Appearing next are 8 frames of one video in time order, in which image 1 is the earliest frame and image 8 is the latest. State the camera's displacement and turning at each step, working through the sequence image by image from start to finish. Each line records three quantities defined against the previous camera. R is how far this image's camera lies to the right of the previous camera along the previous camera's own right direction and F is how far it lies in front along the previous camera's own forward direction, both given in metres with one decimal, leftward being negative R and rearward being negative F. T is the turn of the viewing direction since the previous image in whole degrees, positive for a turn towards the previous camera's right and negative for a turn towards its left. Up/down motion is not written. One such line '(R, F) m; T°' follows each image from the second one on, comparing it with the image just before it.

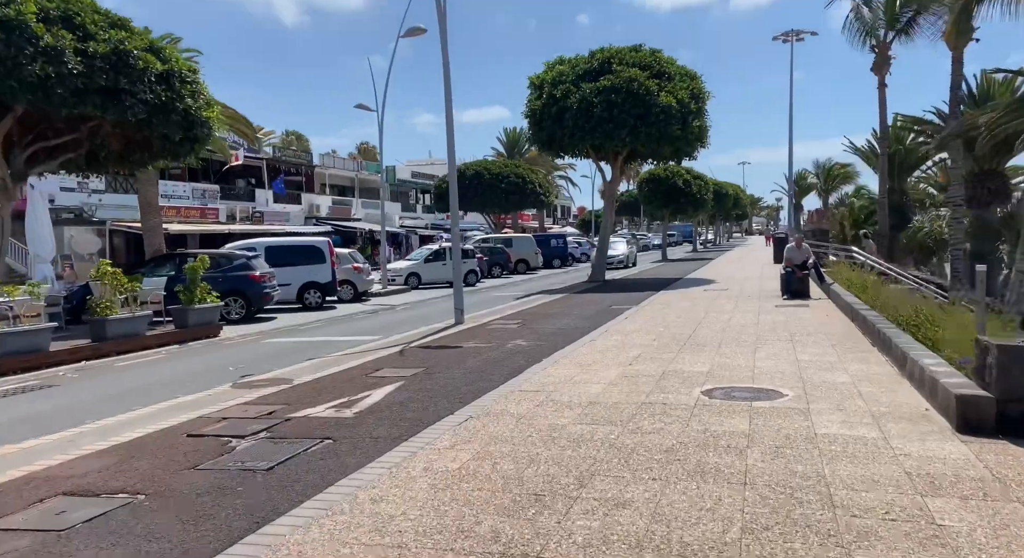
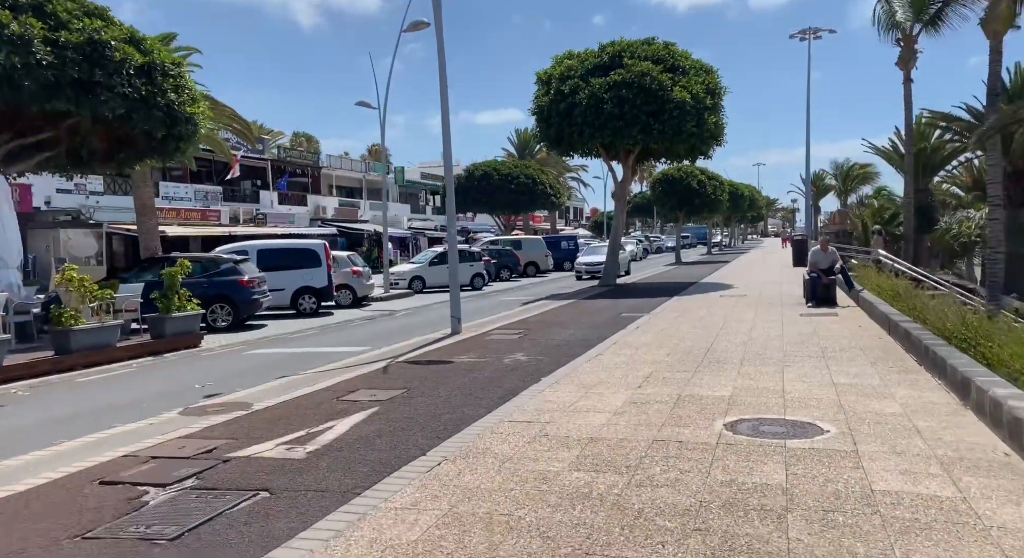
(+0.2, +1.2) m; -1°
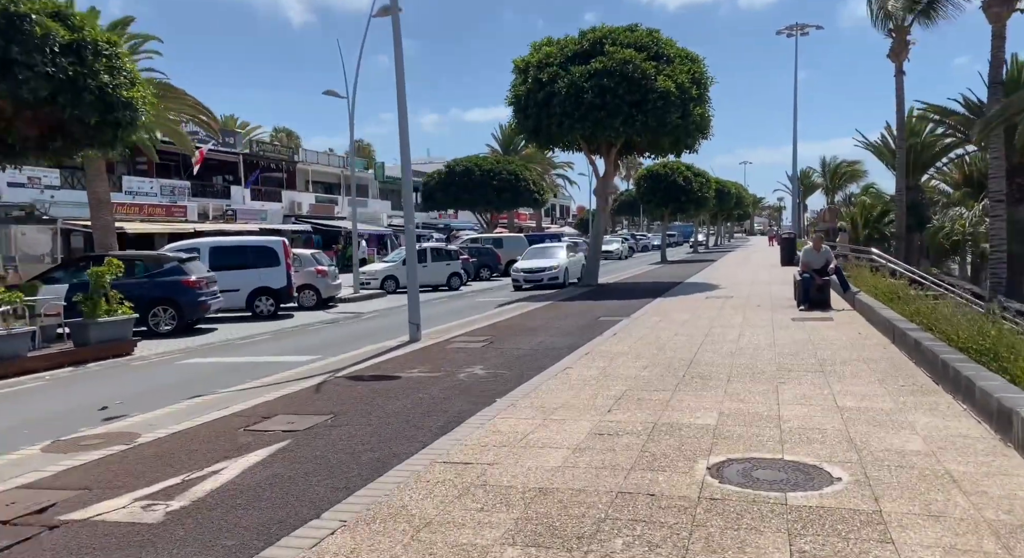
(+0.4, +1.3) m; +1°
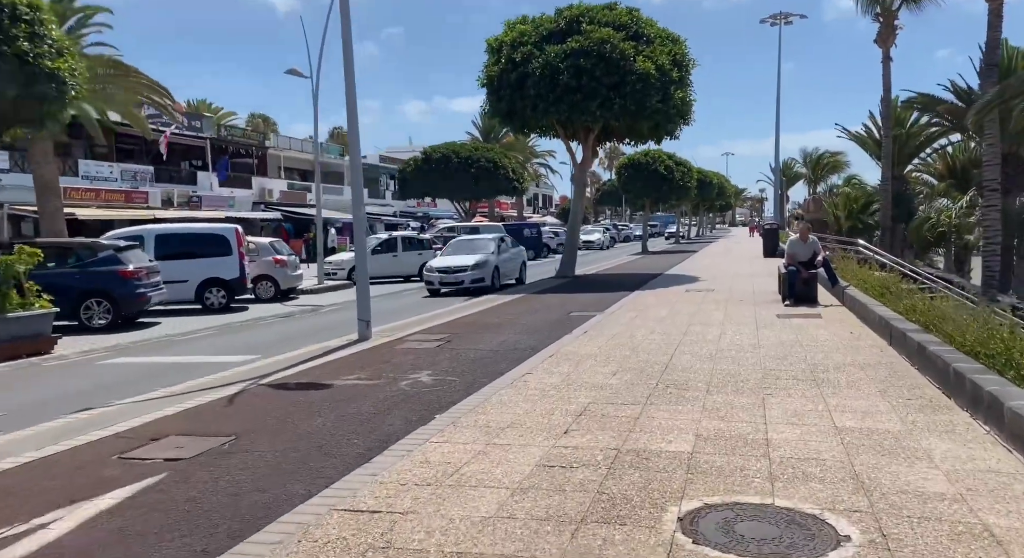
(+0.3, +1.2) m; +1°
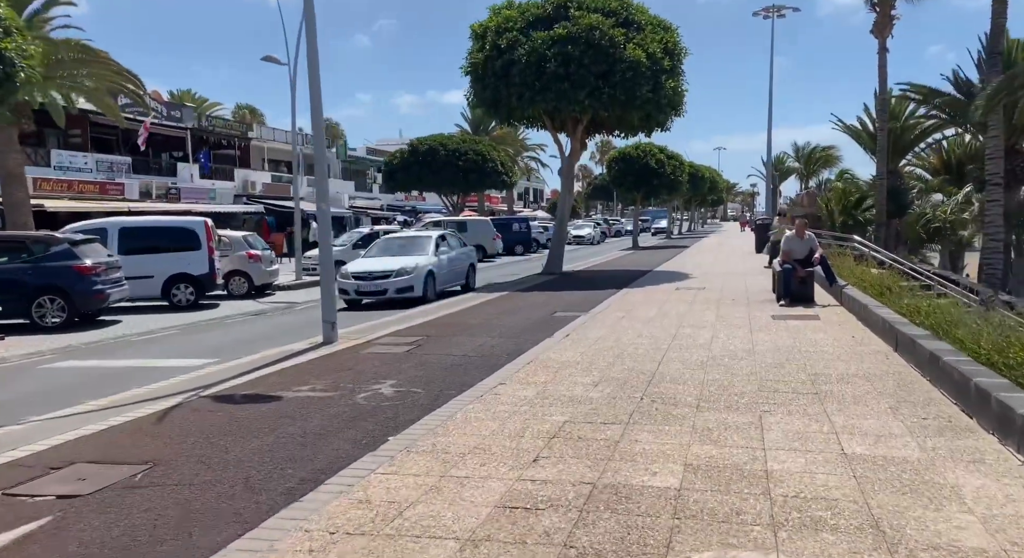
(+0.2, +0.8) m; +1°
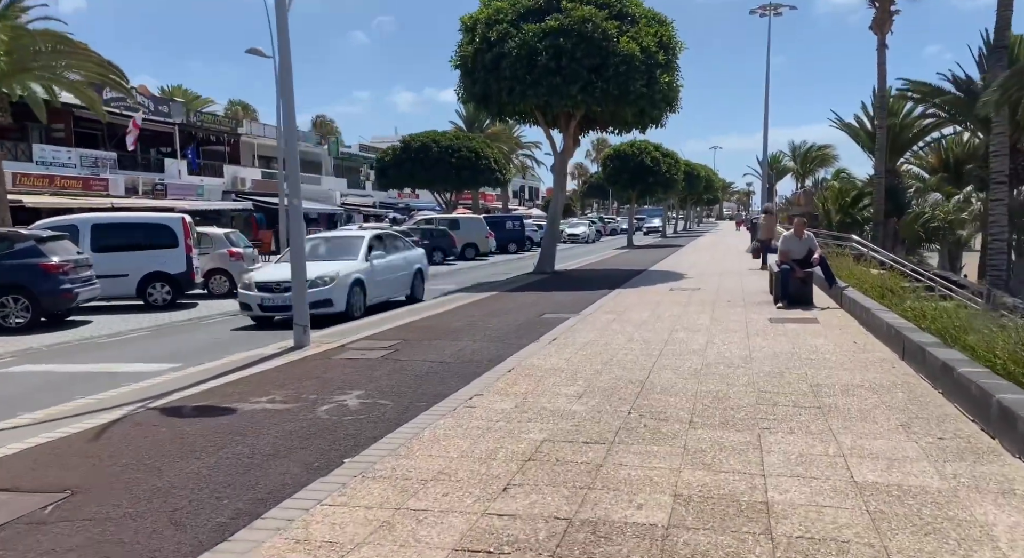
(+0.2, +0.6) m; 0°
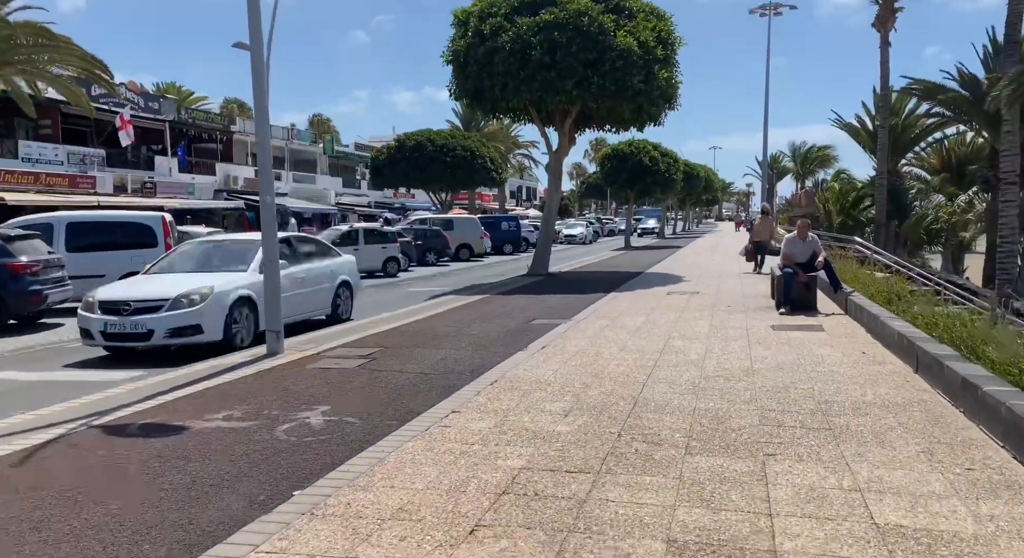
(+0.1, +0.6) m; 0°
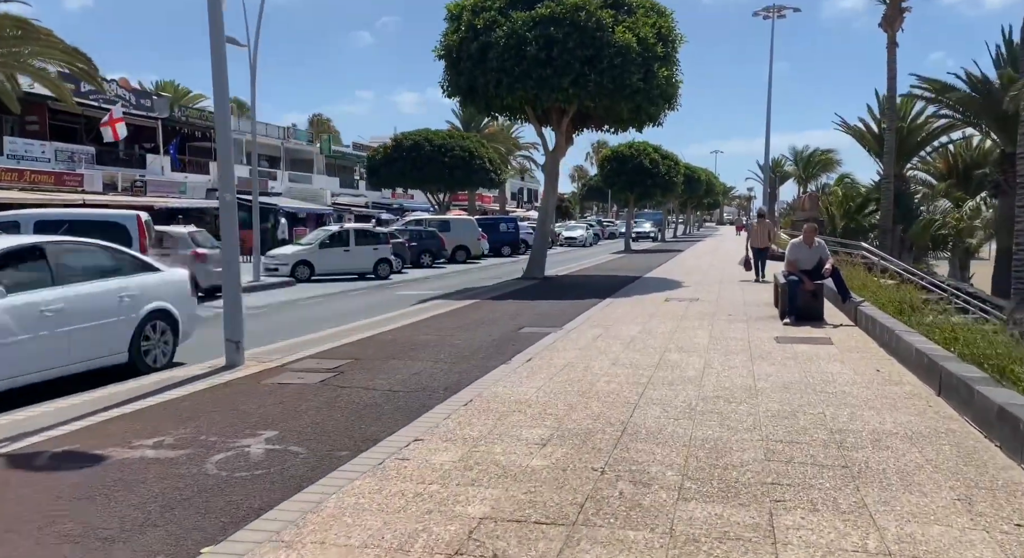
(+0.2, +0.8) m; 0°
